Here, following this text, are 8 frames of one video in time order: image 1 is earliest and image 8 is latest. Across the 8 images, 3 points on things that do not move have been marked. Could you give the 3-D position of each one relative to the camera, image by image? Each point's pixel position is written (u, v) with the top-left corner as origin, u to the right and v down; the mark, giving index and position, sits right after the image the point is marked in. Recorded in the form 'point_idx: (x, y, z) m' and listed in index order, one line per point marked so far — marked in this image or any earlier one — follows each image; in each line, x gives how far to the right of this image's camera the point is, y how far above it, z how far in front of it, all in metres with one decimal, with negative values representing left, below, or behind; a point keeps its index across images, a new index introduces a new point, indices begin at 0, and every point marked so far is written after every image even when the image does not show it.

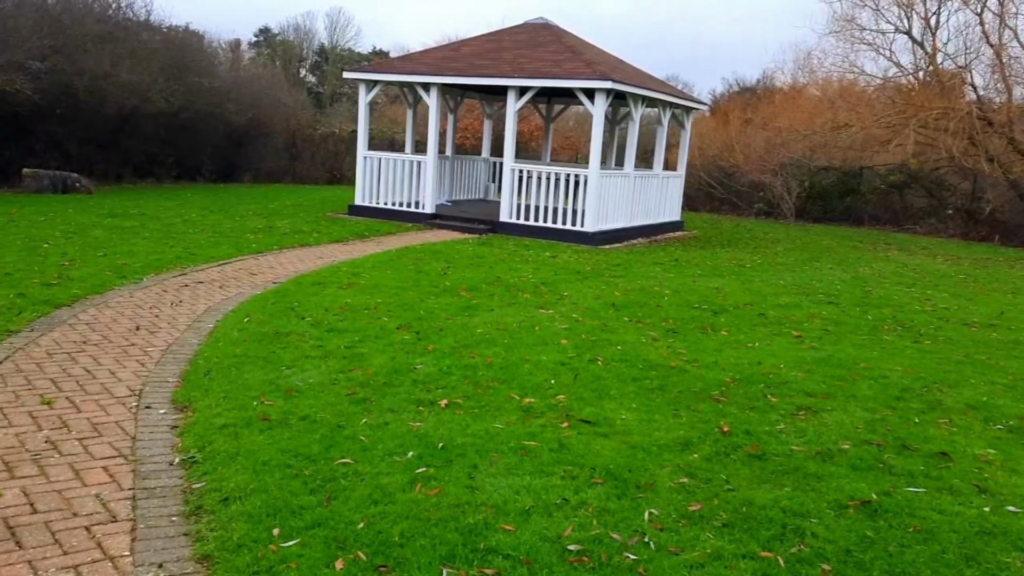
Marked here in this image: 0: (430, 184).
0: (-1.5, +1.9, +16.5) m
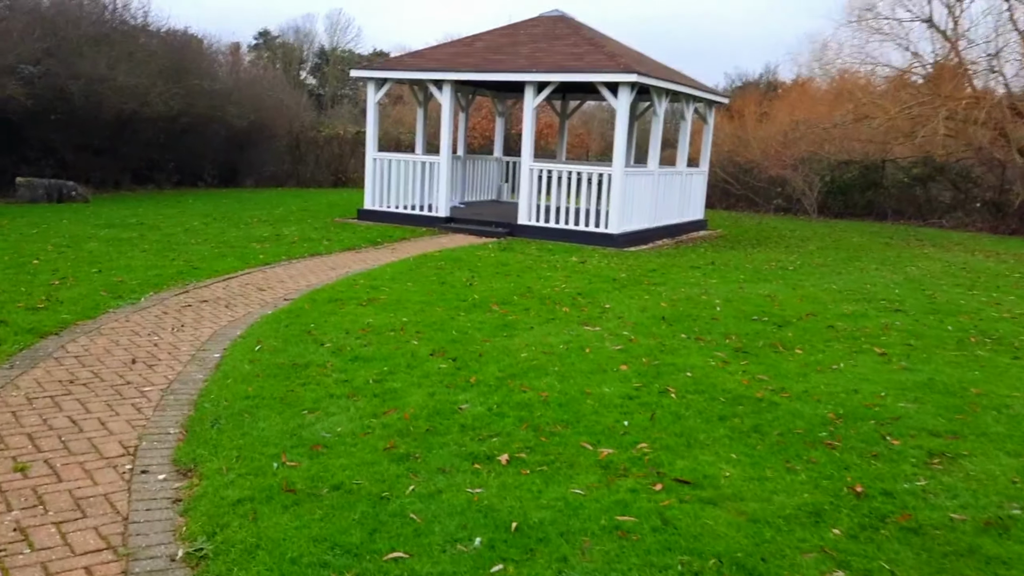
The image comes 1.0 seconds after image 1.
0: (-1.2, +1.8, +15.6) m
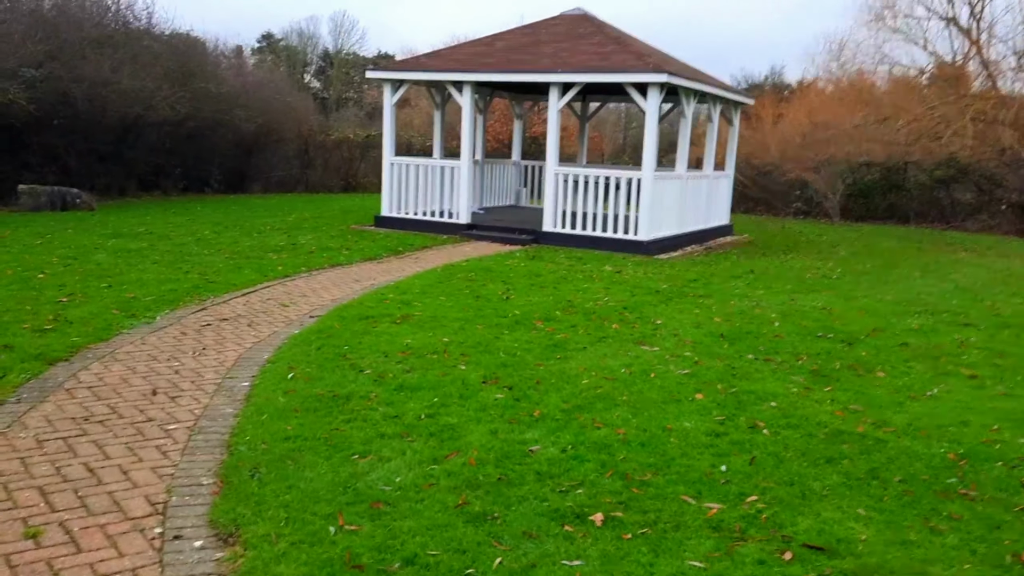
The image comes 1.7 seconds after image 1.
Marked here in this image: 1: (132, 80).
0: (-0.8, +1.6, +15.1) m
1: (-8.0, +4.3, +18.9) m
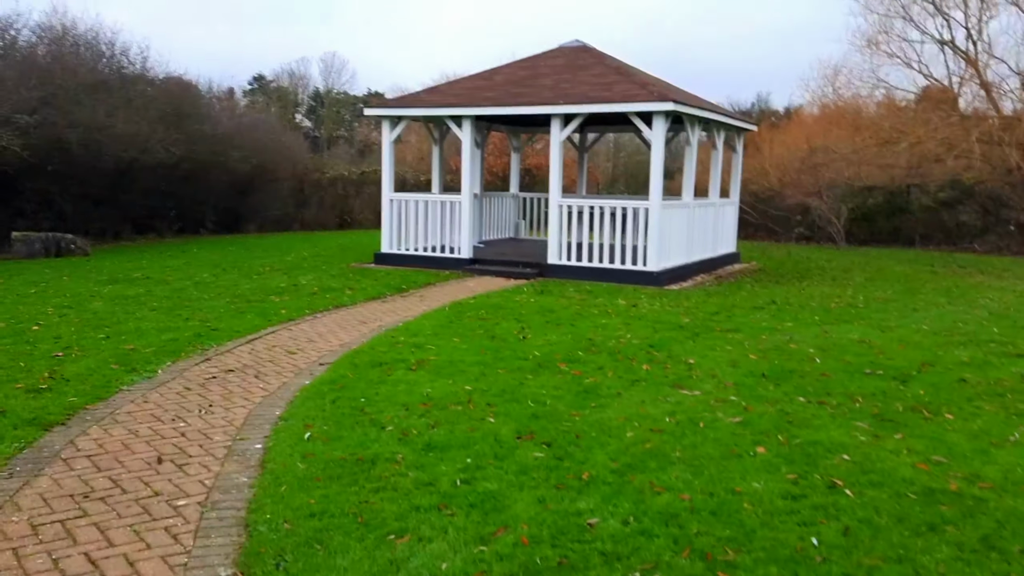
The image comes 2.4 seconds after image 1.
0: (-0.7, +1.0, +14.7) m
1: (-8.0, +3.4, +18.5) m
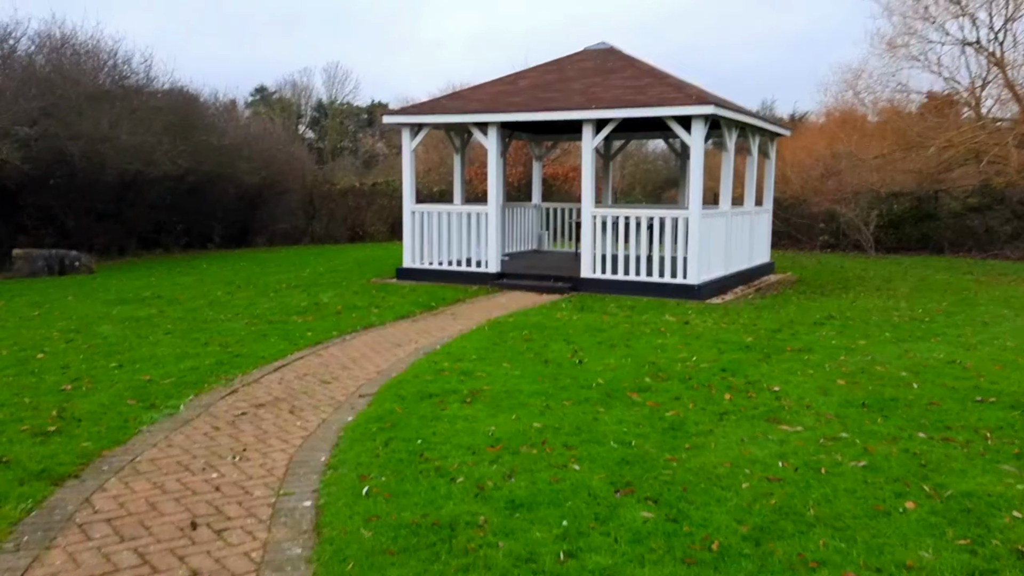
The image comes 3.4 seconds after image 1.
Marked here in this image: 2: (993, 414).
0: (-0.3, +0.8, +14.0) m
1: (-7.6, +3.0, +17.9) m
2: (+2.9, -0.7, +5.4) m
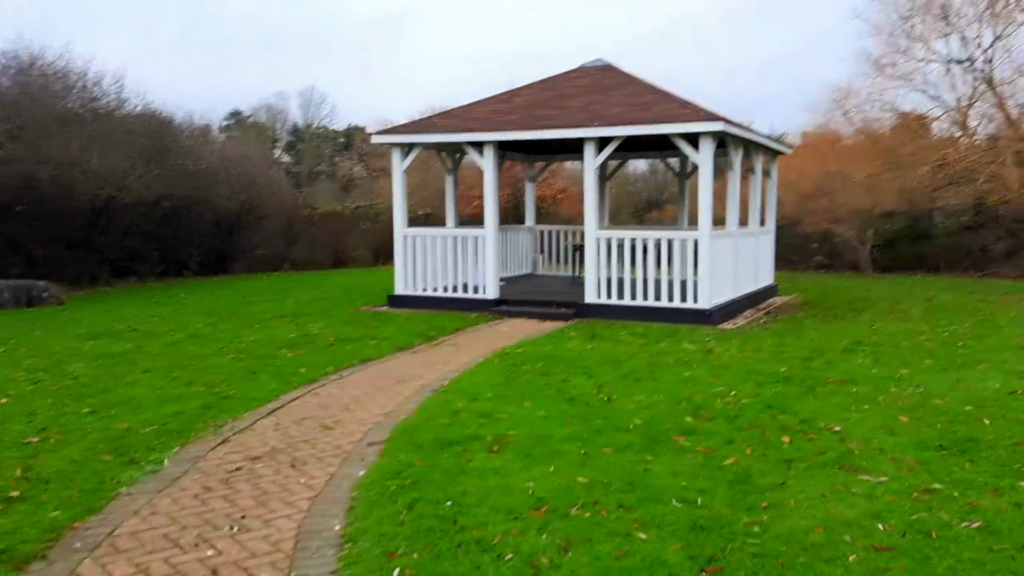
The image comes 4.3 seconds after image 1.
0: (-0.3, +0.4, +13.3) m
1: (-7.7, +2.4, +17.1) m
2: (+3.1, -0.9, +4.8) m
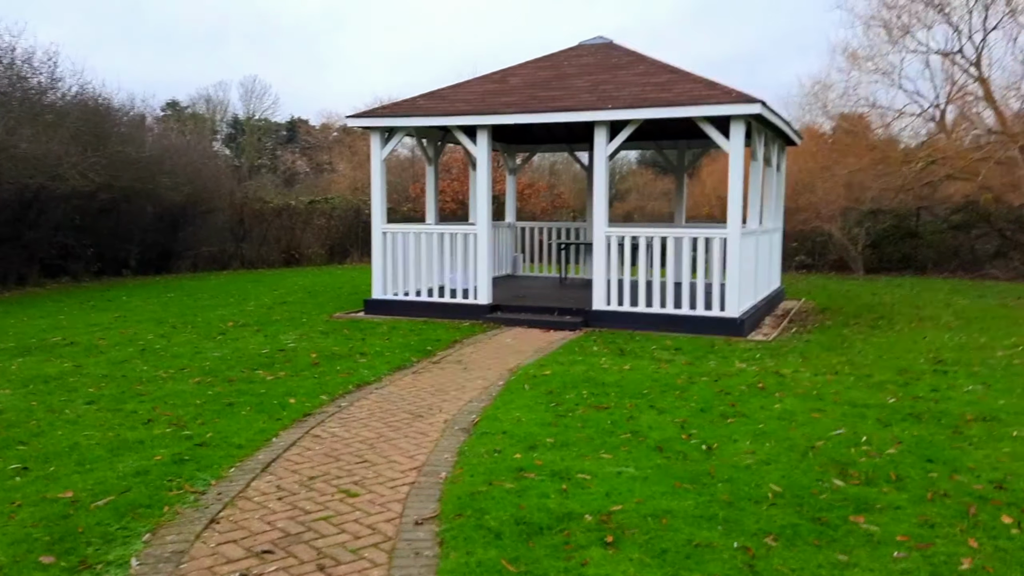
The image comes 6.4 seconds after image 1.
0: (-0.3, +0.3, +11.7) m
1: (-8.0, +2.4, +14.9) m
2: (+3.6, -1.0, +3.4) m
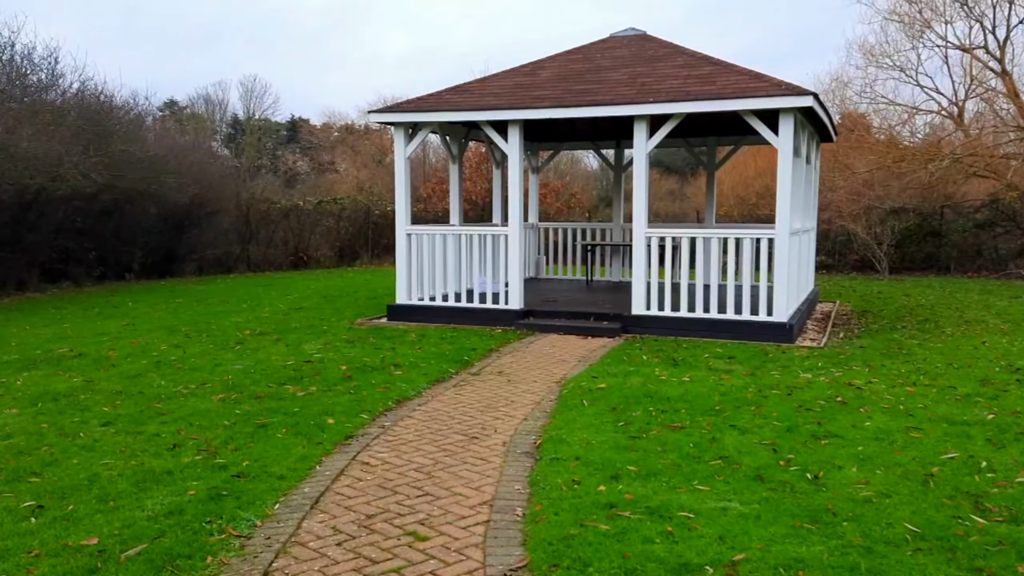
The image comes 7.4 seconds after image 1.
0: (+0.1, +0.3, +11.1) m
1: (-7.6, +2.3, +14.3) m
2: (+4.1, -1.0, +2.9) m
